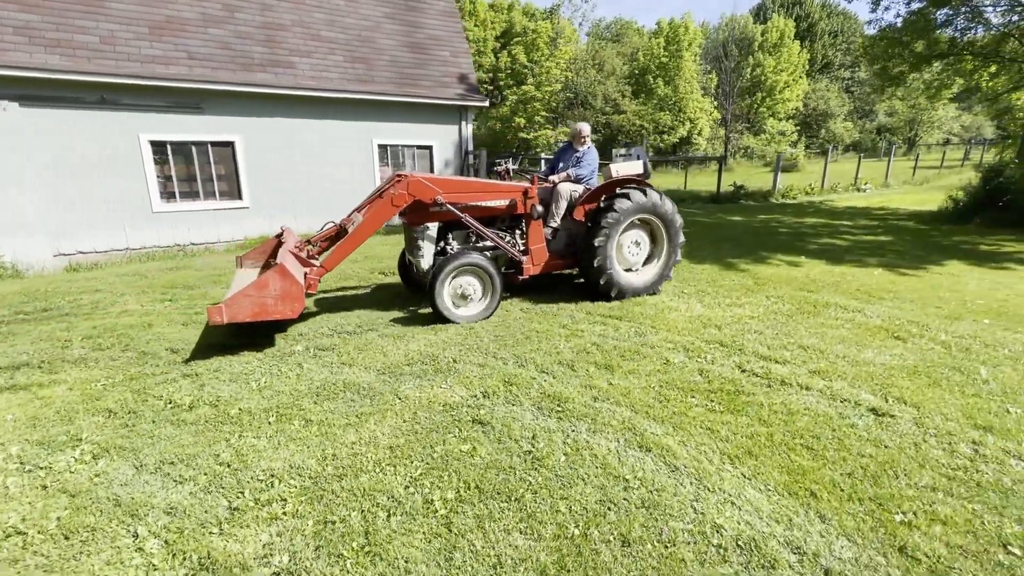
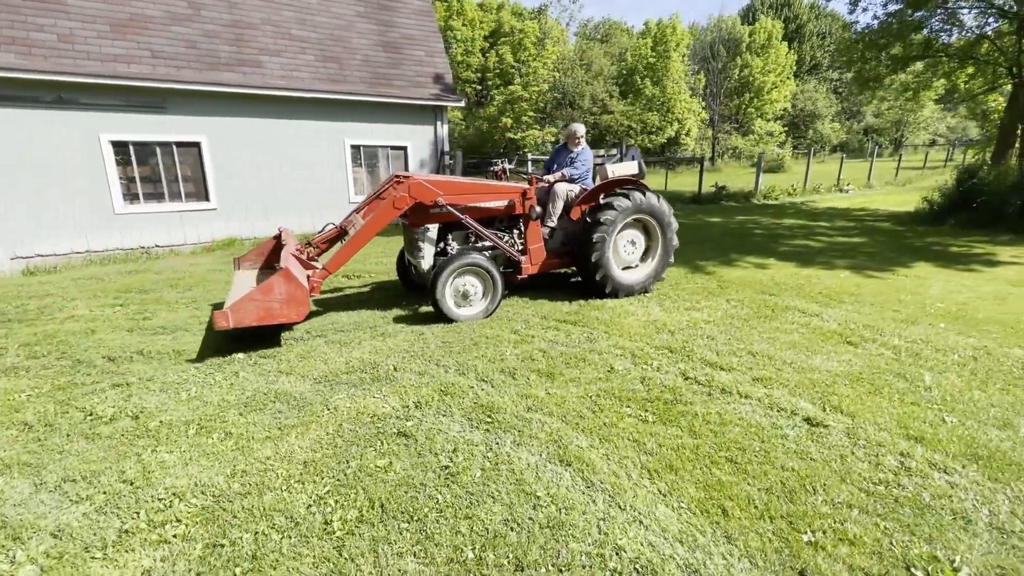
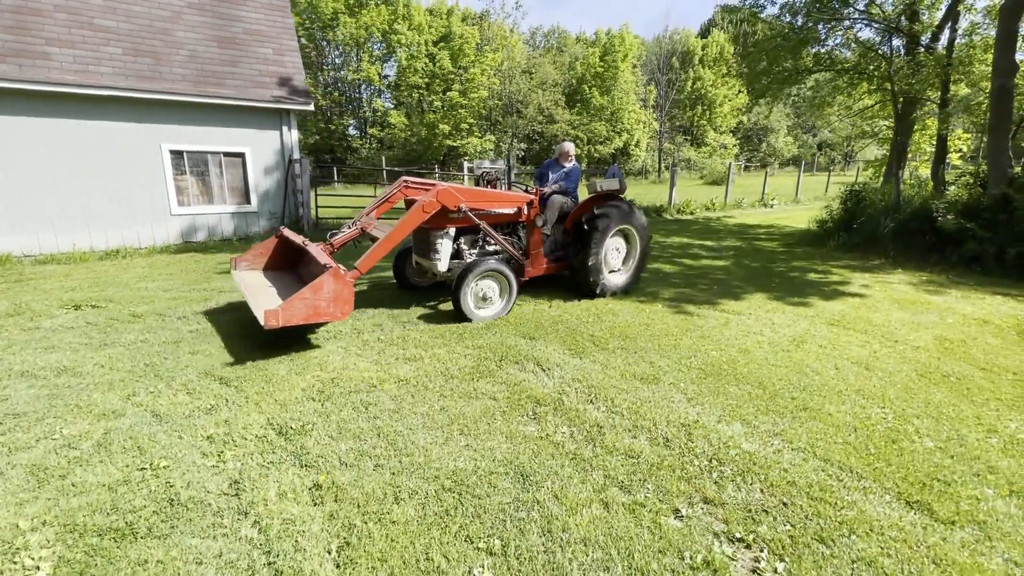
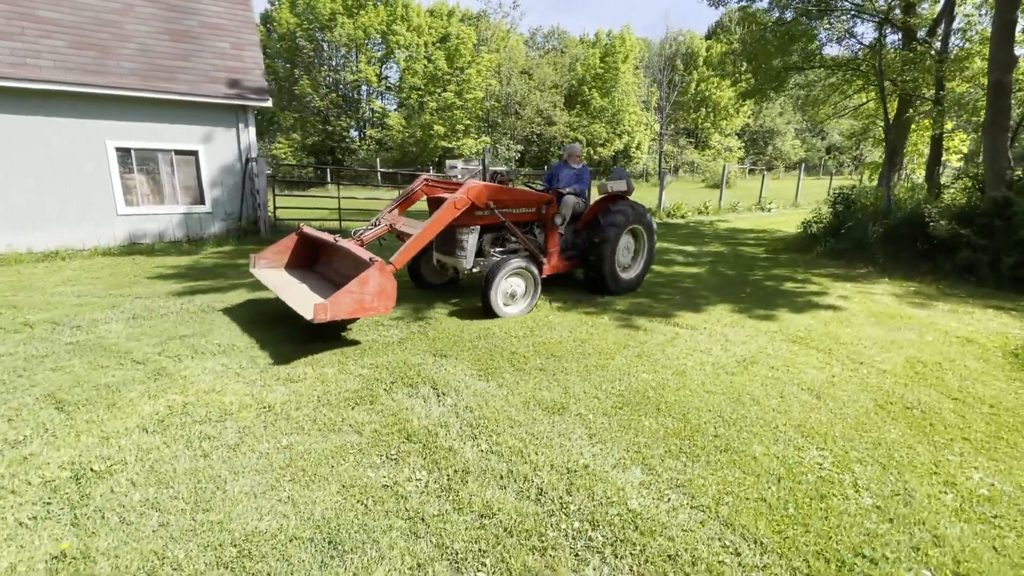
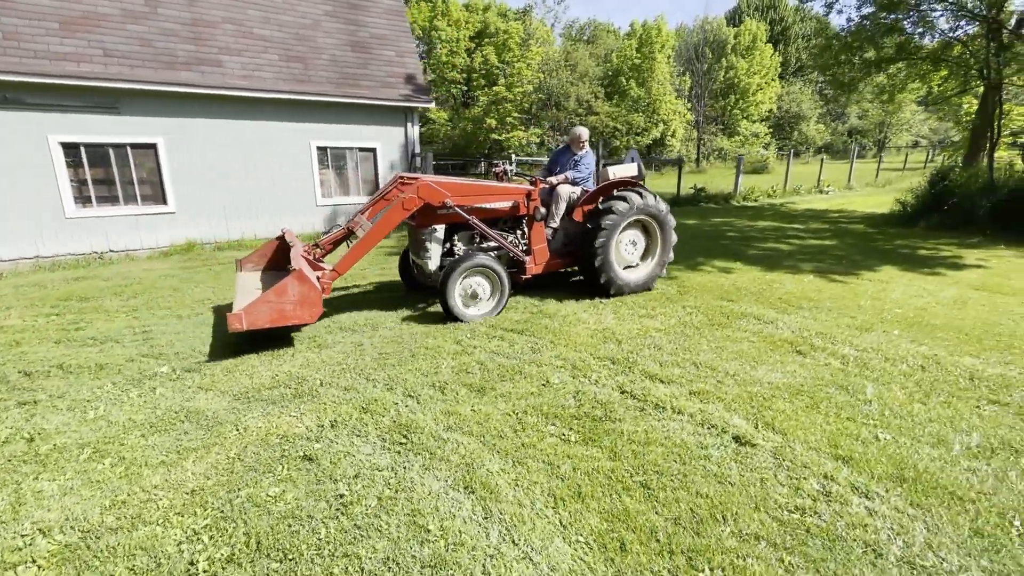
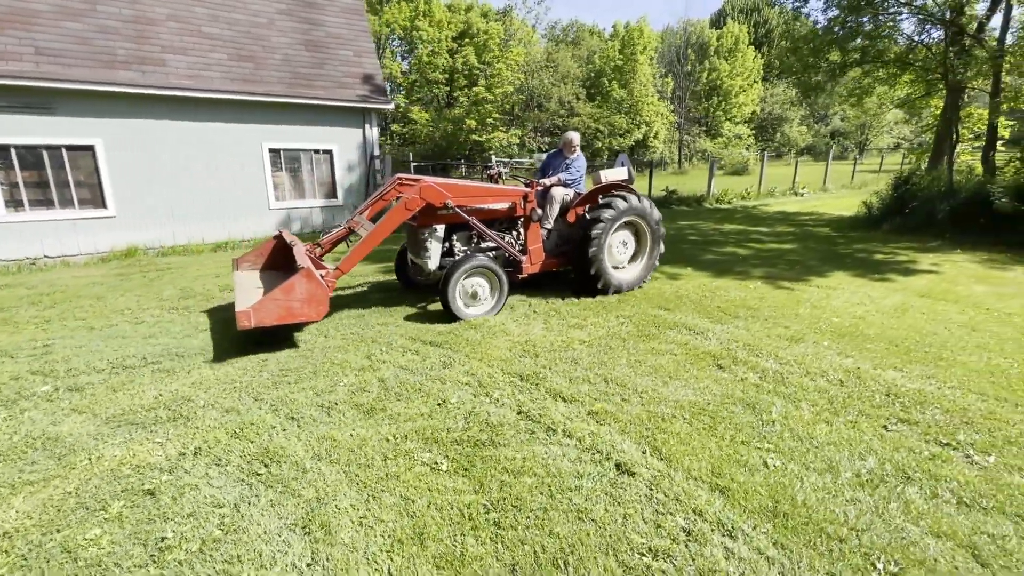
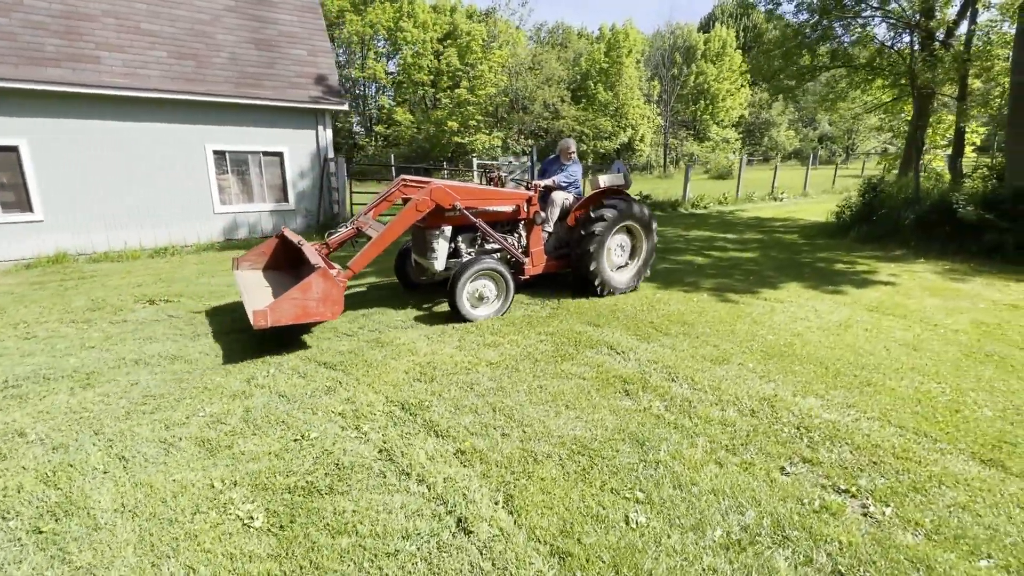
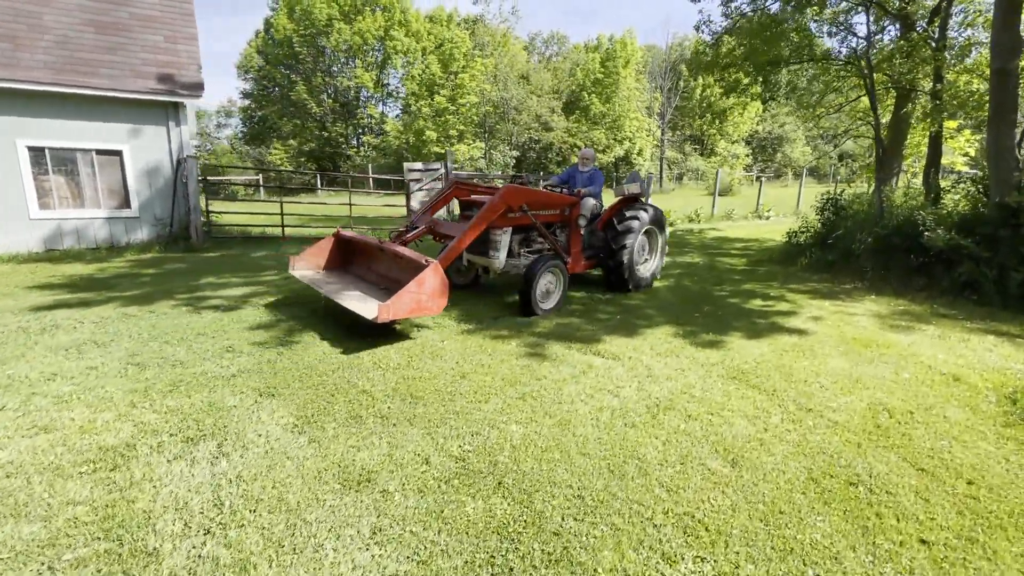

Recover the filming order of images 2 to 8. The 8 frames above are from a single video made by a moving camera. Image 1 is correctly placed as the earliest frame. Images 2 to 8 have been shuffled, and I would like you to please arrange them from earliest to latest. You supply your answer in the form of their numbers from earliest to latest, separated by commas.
2, 5, 6, 7, 3, 4, 8
